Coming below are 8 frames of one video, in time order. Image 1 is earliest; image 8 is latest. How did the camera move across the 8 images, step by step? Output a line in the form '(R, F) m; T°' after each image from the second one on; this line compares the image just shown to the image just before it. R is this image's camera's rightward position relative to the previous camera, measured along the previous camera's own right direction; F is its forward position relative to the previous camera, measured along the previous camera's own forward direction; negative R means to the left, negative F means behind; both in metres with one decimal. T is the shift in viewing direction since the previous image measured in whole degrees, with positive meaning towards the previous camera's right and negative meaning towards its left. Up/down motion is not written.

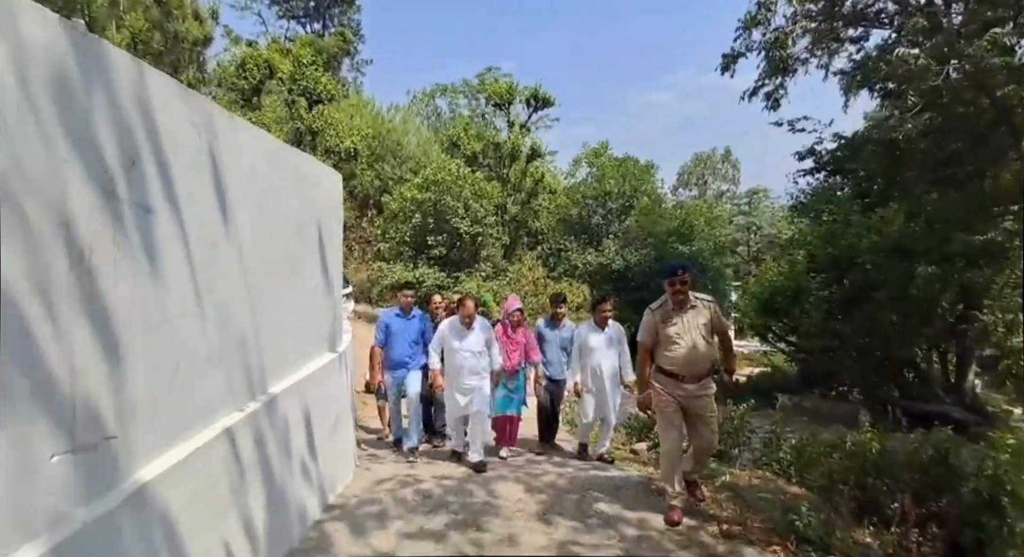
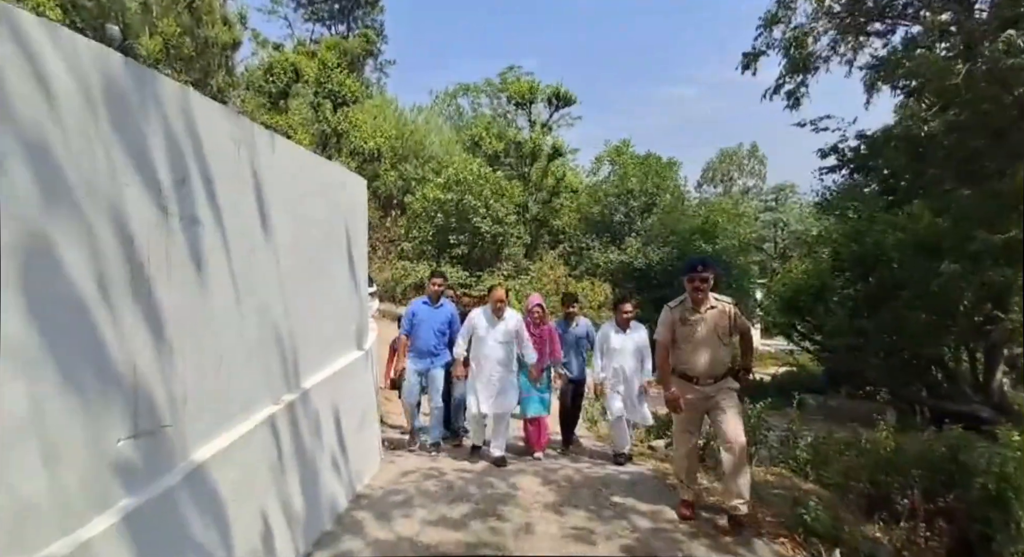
(0.0, -0.2) m; -3°
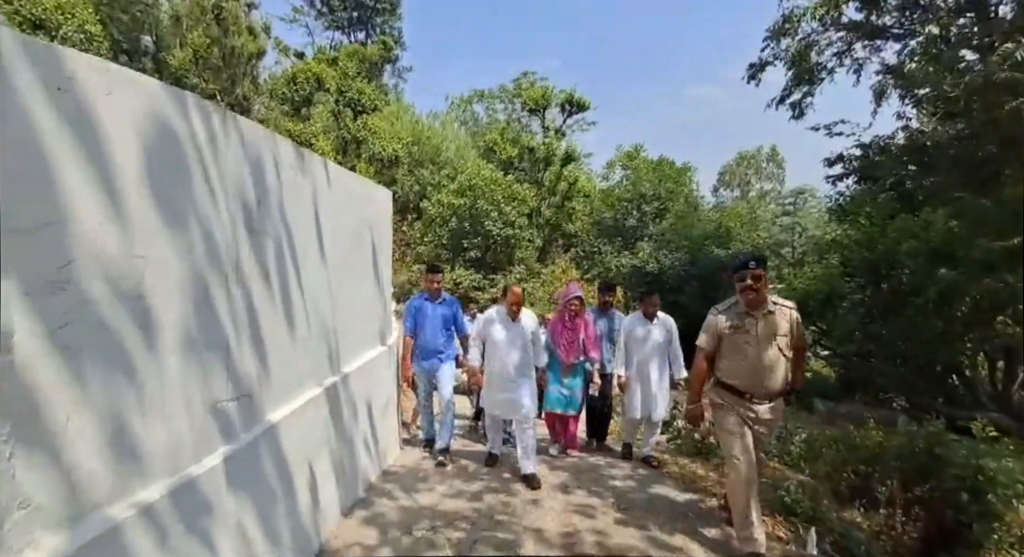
(0.0, -0.5) m; -2°
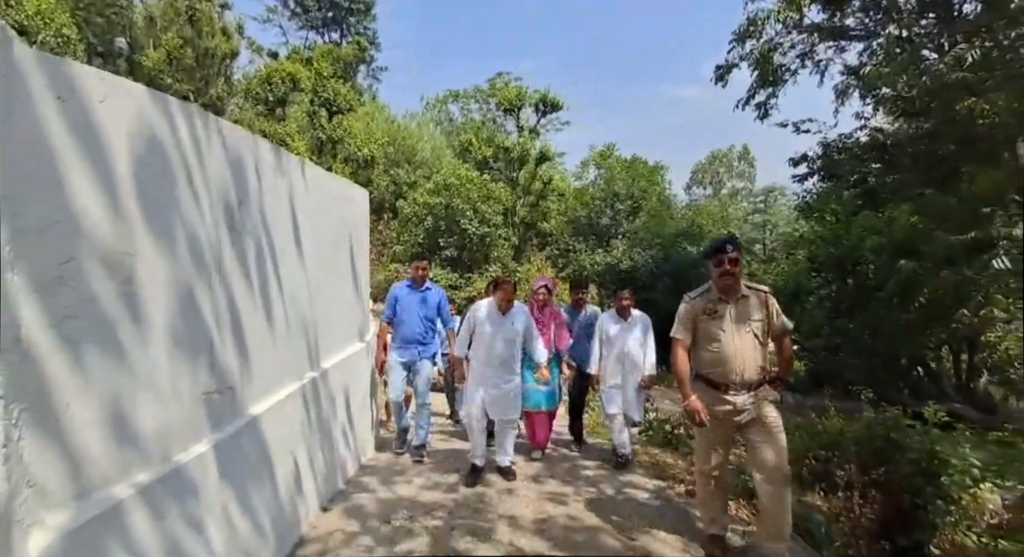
(0.0, -0.2) m; +3°
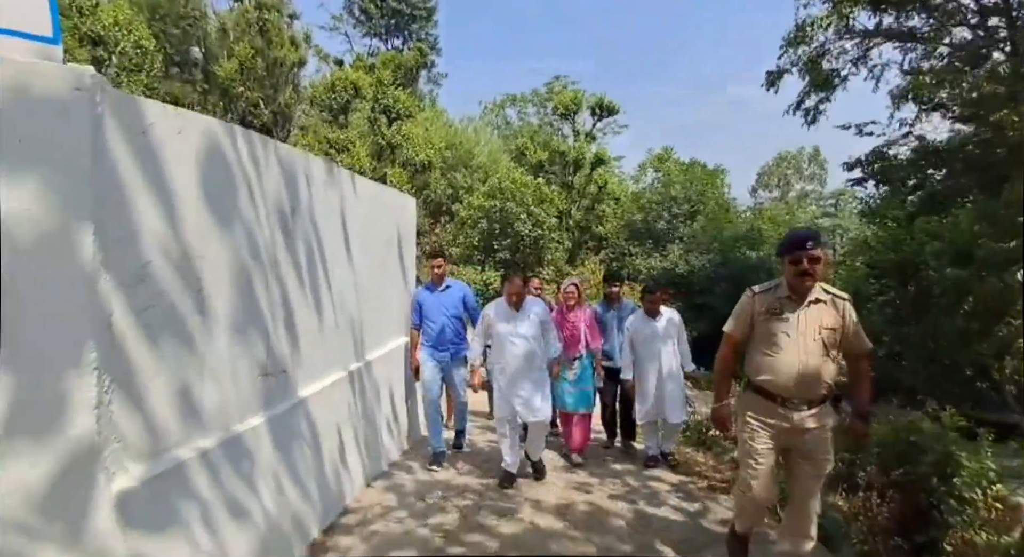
(+0.2, -0.3) m; -6°
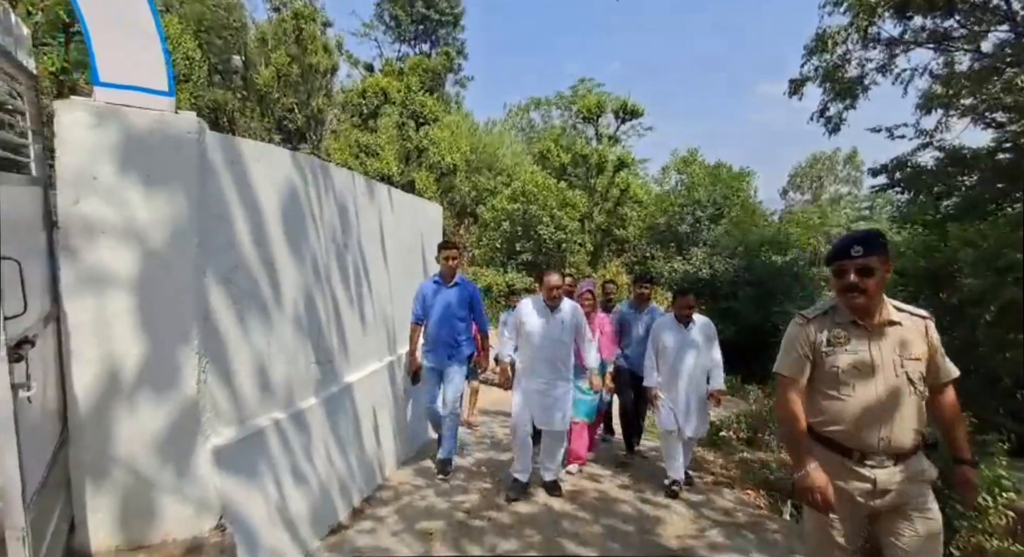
(0.0, -0.4) m; -3°
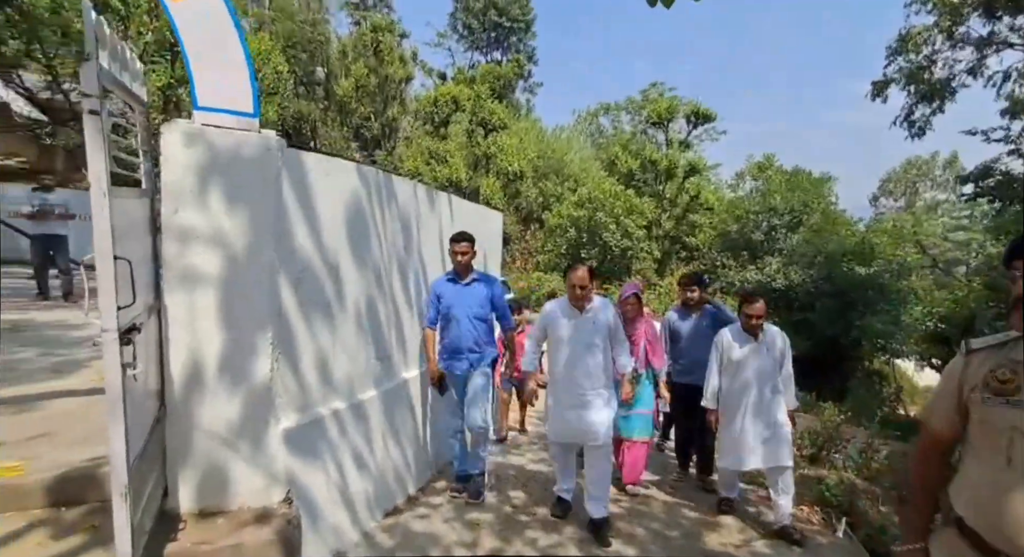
(+0.1, -0.1) m; -8°
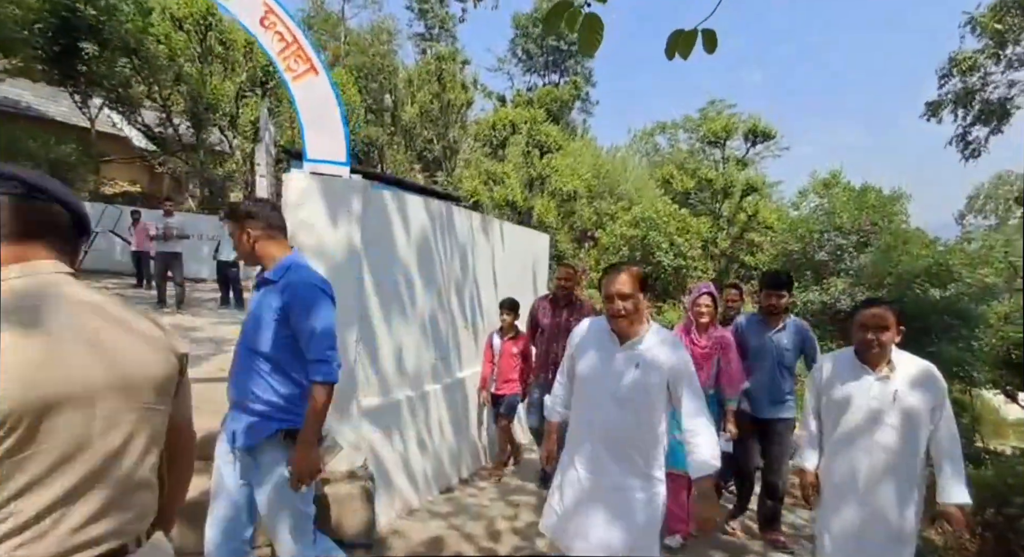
(+0.1, -0.6) m; -6°
